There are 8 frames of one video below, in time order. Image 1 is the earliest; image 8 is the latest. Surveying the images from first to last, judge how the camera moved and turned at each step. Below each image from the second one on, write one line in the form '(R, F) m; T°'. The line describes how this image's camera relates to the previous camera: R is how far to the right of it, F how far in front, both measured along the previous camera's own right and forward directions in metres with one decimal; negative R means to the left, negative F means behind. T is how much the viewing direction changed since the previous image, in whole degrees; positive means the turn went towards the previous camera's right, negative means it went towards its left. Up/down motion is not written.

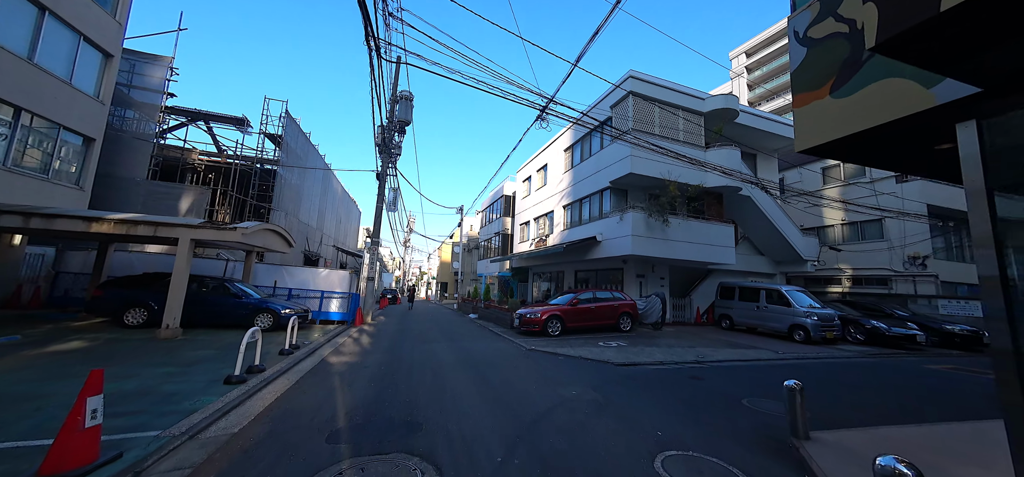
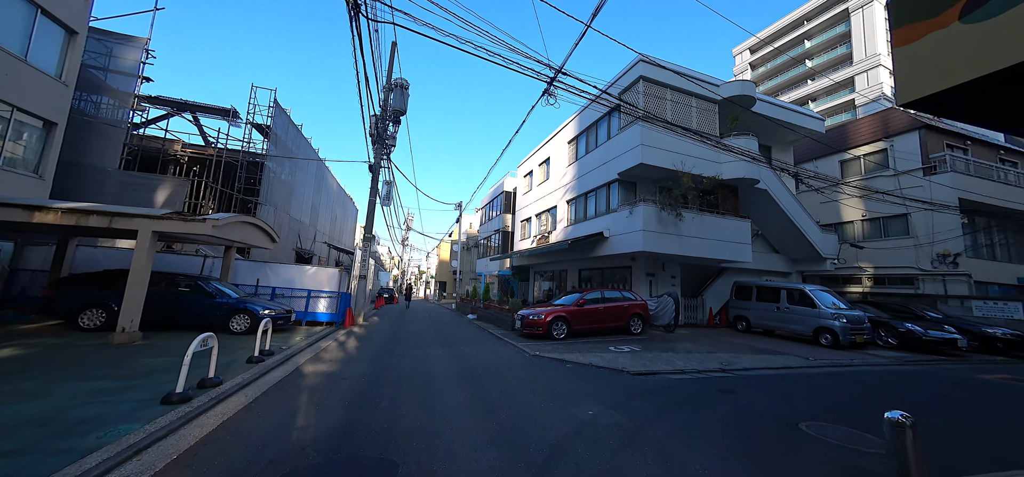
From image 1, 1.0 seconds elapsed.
(0.0, +0.8) m; 0°
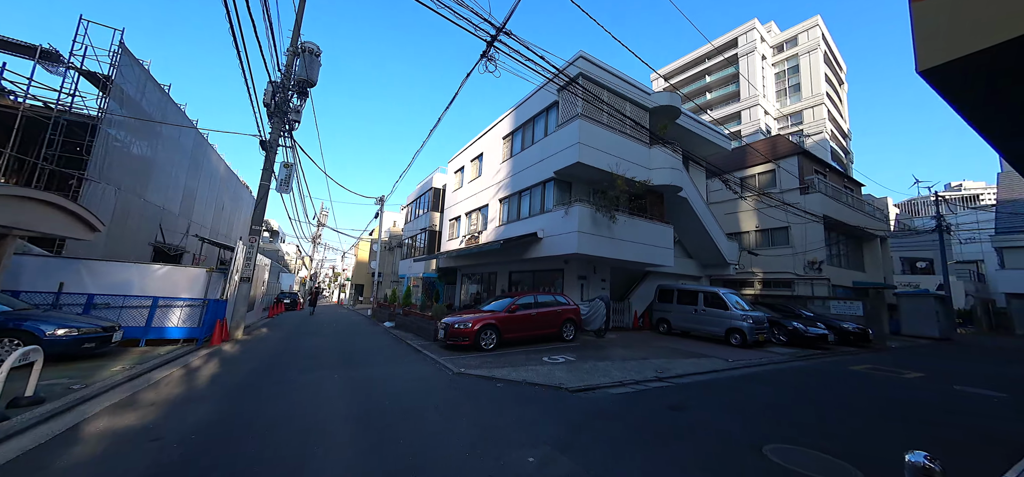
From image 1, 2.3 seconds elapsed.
(0.0, +1.1) m; +12°
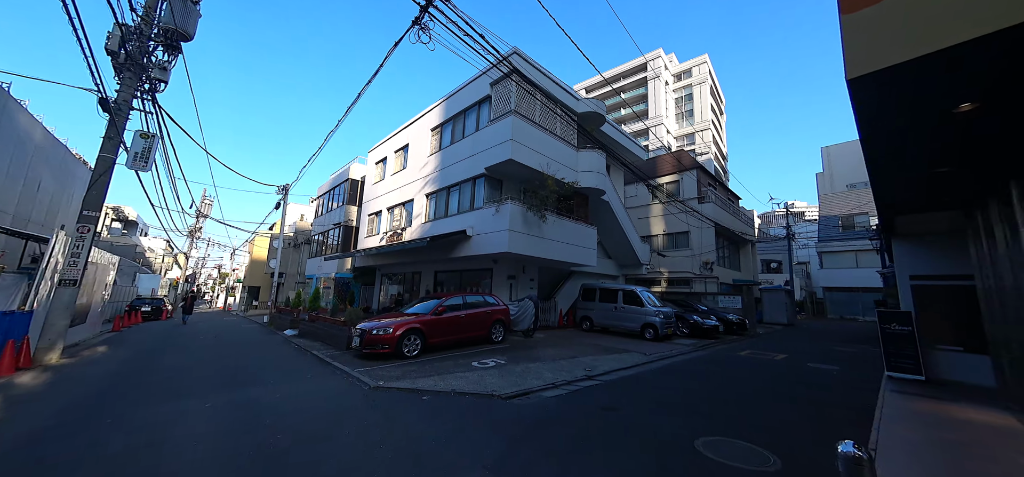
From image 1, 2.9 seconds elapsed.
(-0.1, +0.5) m; +13°
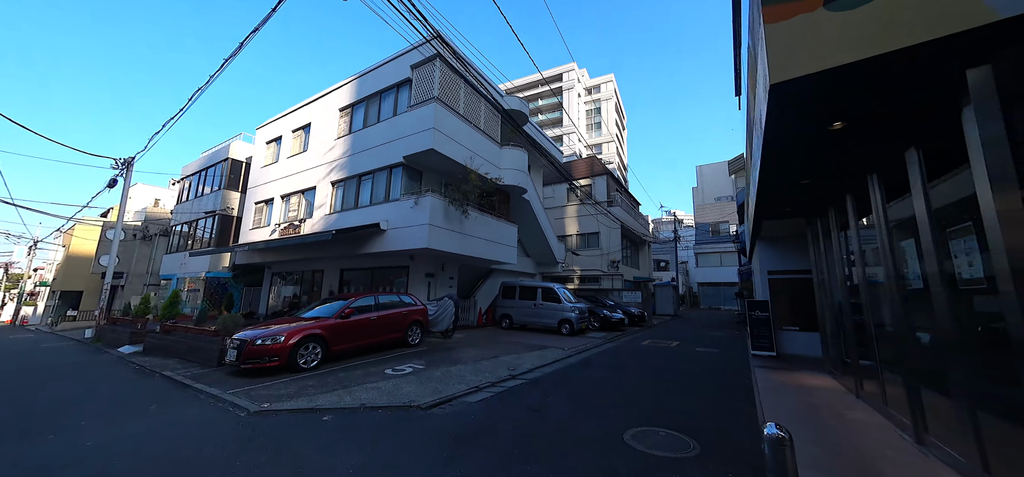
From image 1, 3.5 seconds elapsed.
(-0.1, +0.4) m; +14°
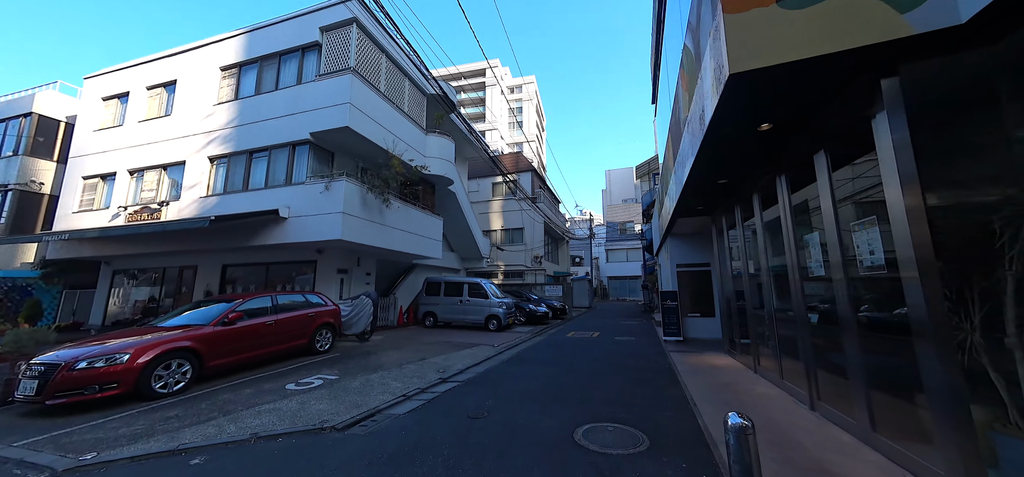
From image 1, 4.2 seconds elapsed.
(-0.2, +0.5) m; +13°
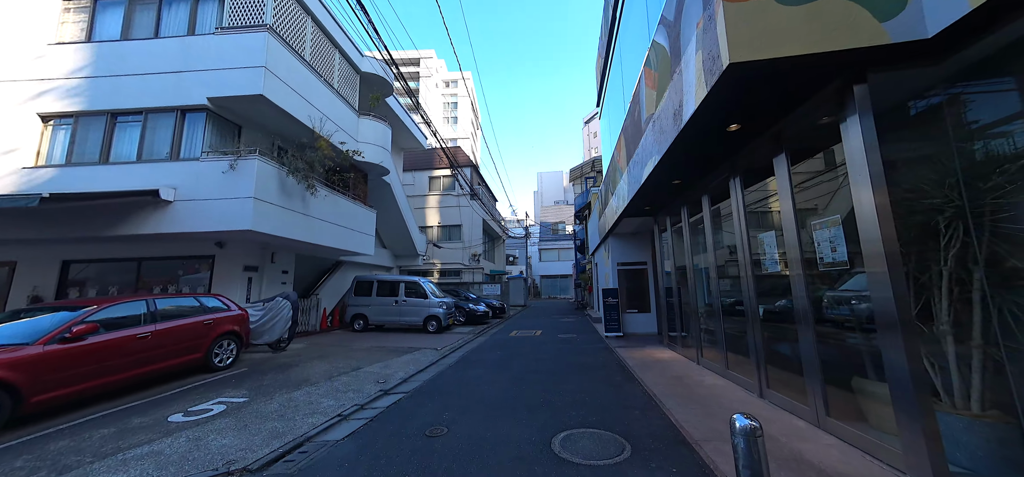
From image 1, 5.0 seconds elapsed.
(-0.4, +0.5) m; +12°
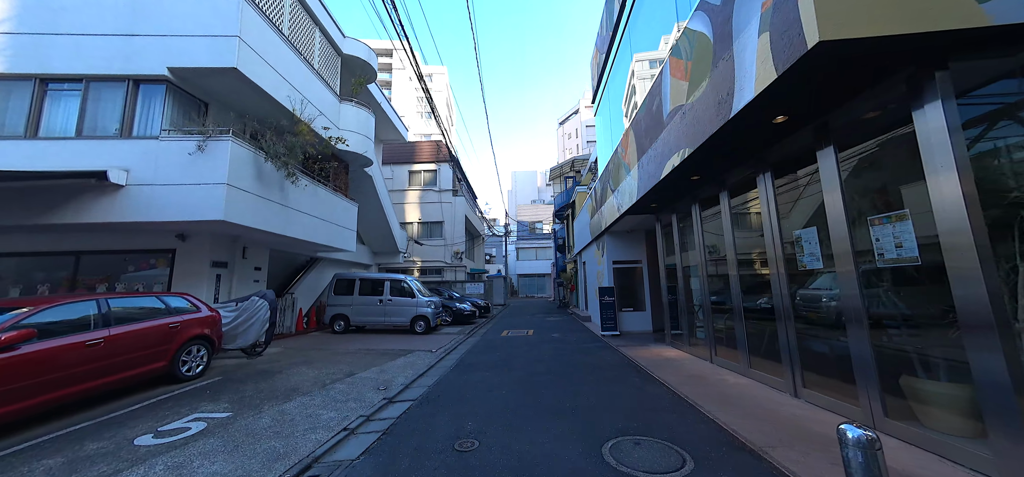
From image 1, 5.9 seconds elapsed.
(-0.7, +0.4) m; +5°
